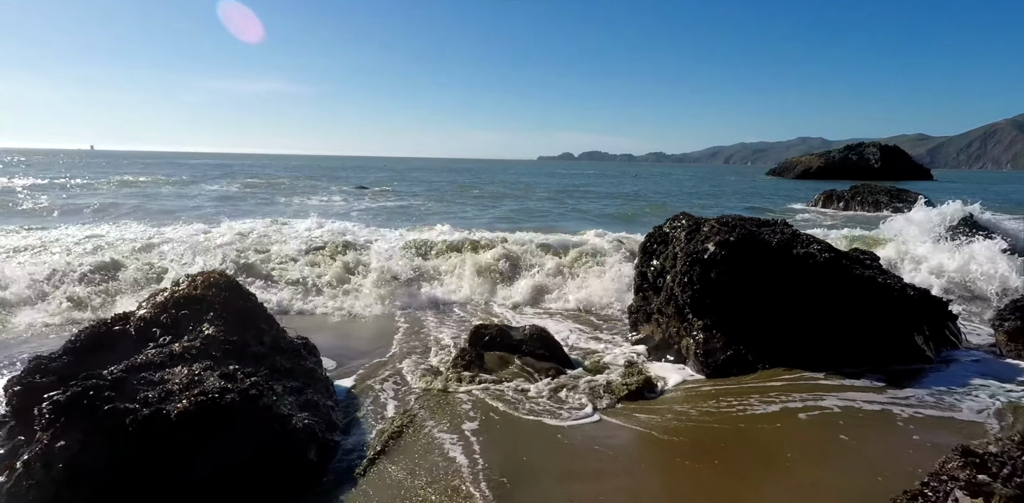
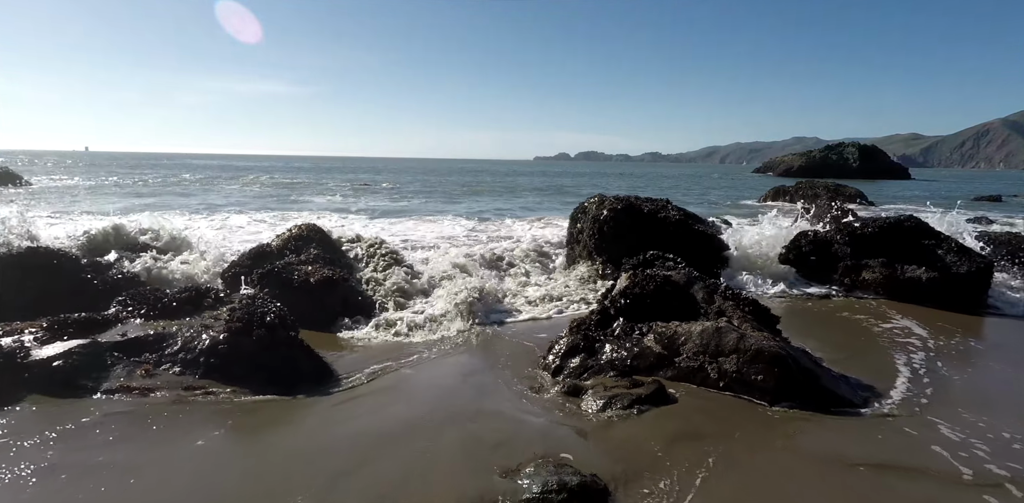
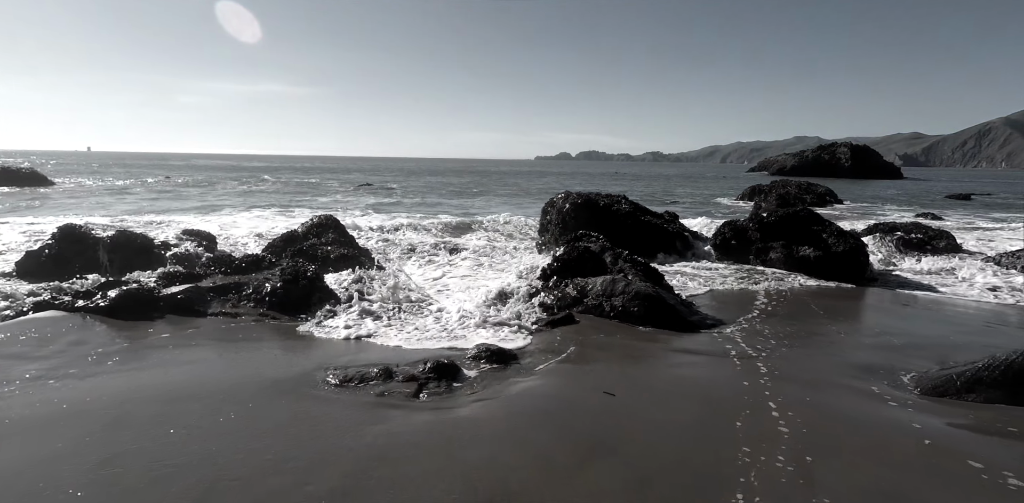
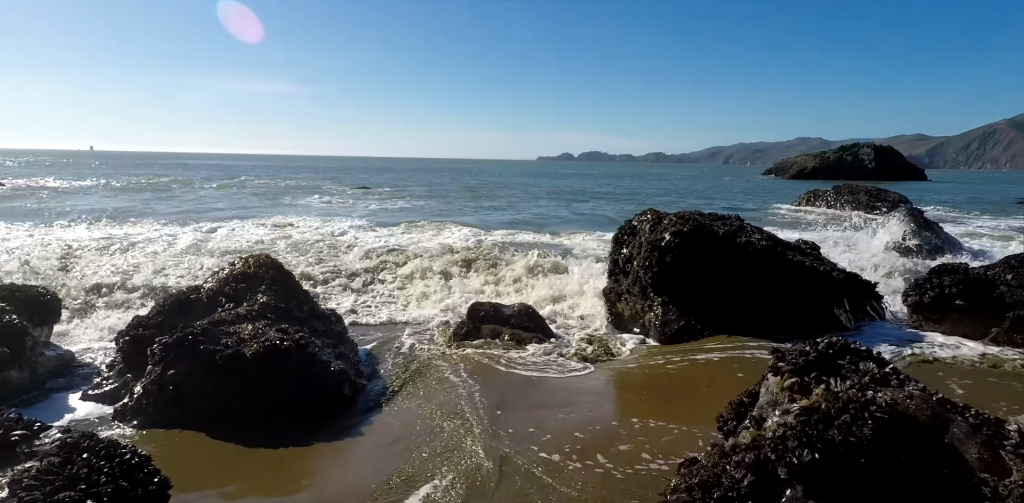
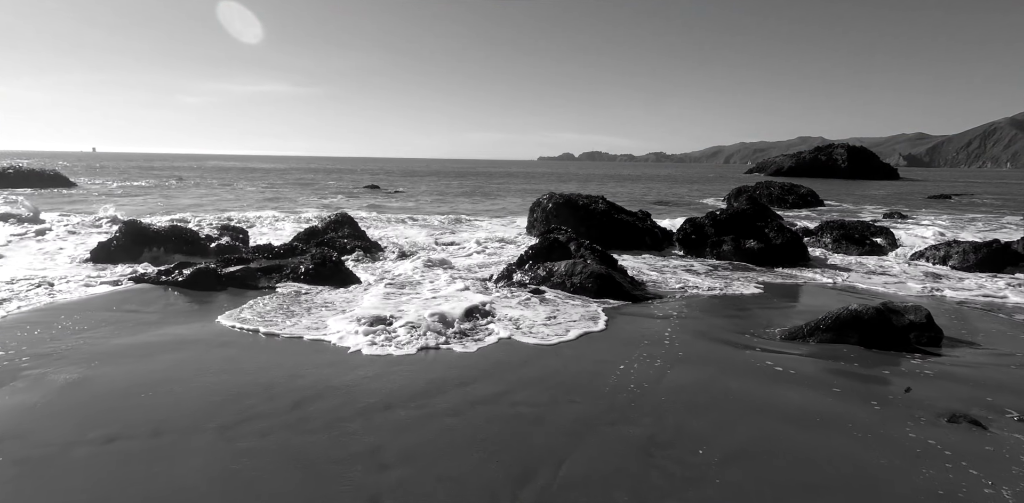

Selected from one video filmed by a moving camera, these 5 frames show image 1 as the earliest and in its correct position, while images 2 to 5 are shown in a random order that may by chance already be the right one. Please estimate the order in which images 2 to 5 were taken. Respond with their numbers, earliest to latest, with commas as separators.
4, 2, 3, 5
